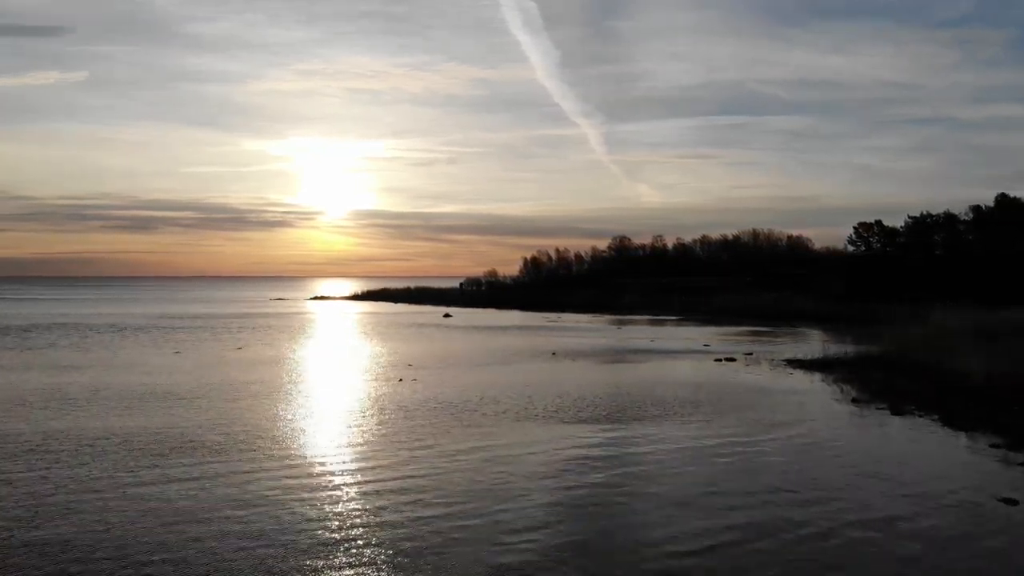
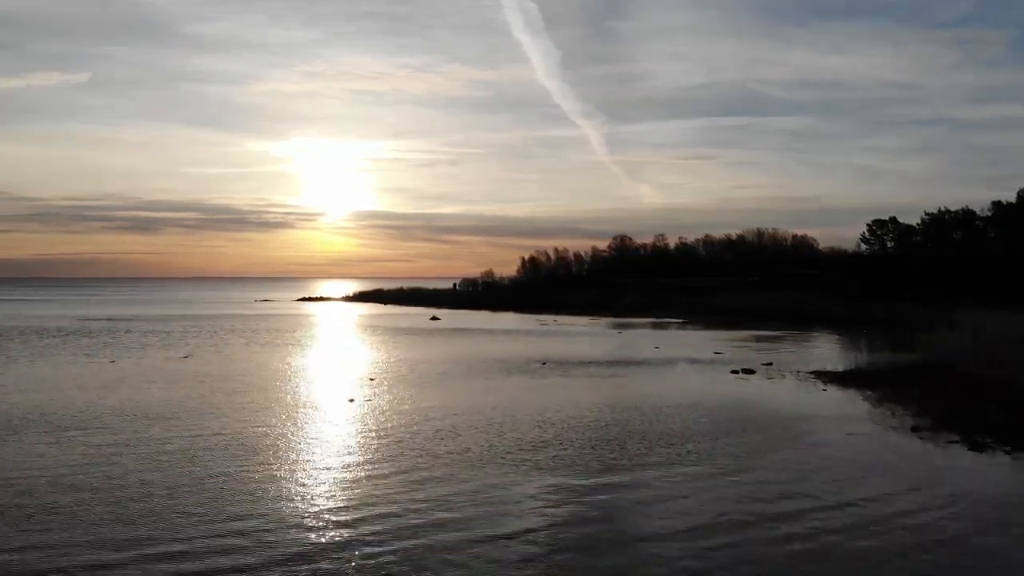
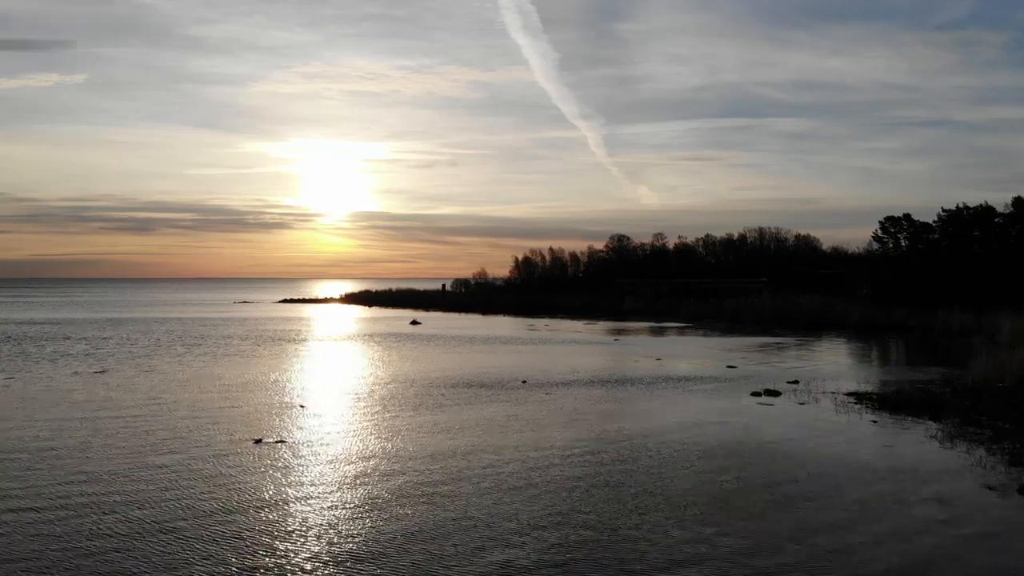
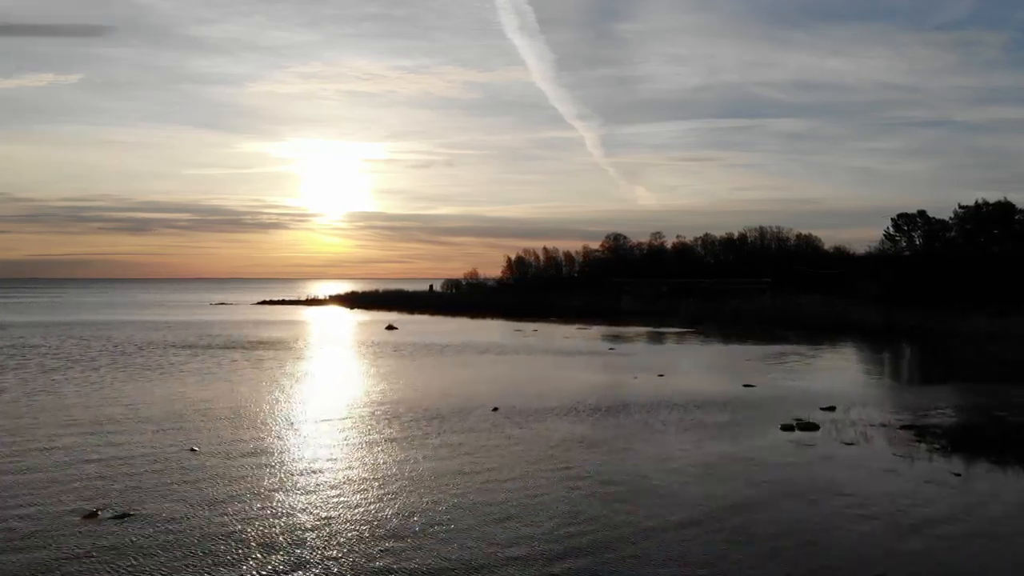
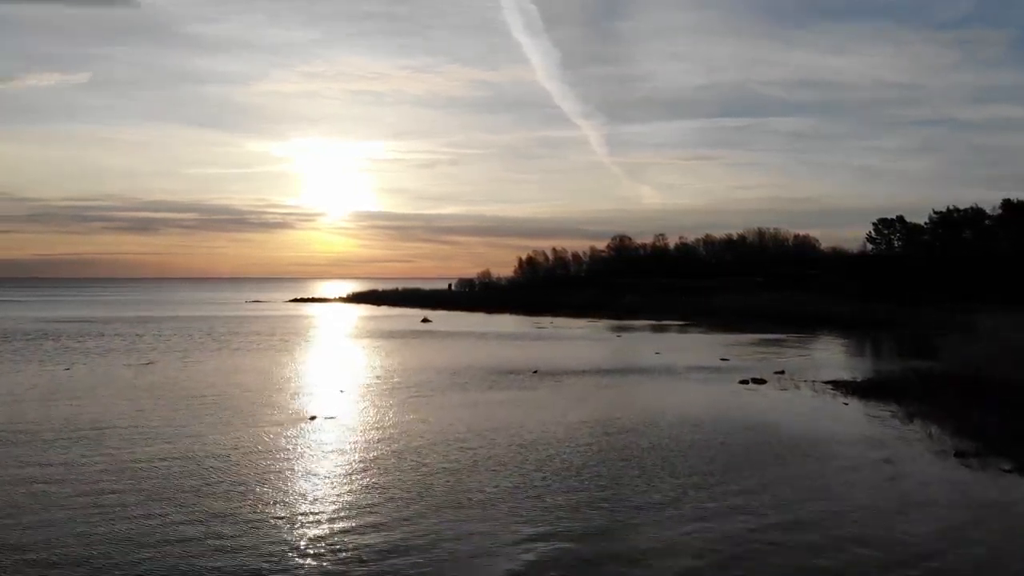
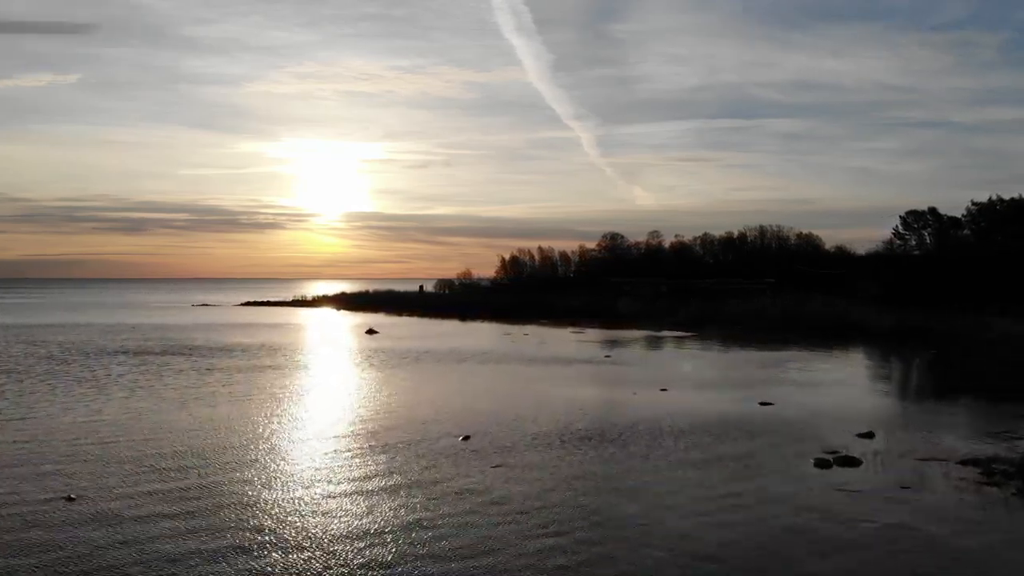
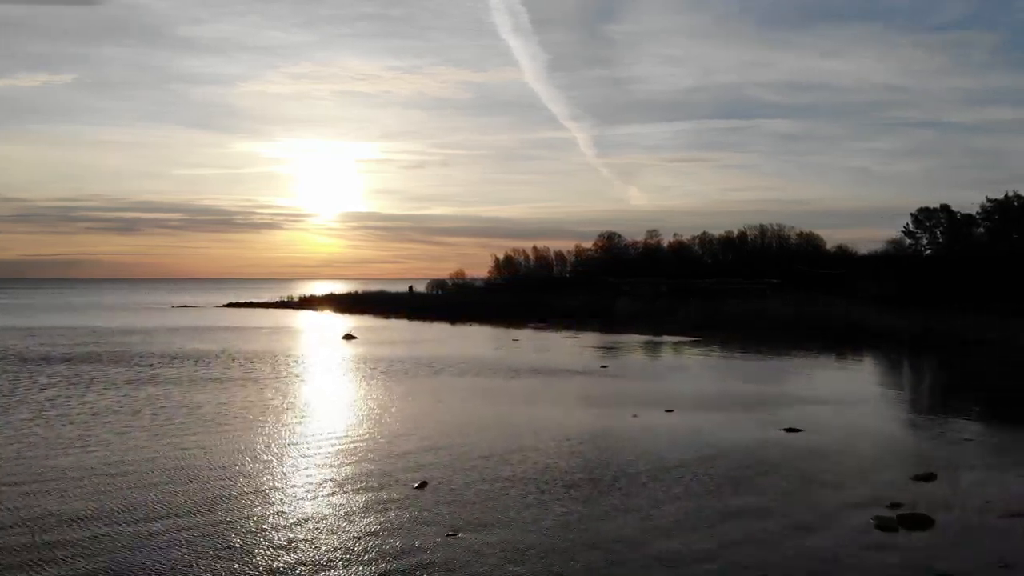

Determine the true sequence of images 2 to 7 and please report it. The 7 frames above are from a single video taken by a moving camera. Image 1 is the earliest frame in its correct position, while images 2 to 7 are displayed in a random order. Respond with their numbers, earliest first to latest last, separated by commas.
2, 5, 3, 4, 6, 7
